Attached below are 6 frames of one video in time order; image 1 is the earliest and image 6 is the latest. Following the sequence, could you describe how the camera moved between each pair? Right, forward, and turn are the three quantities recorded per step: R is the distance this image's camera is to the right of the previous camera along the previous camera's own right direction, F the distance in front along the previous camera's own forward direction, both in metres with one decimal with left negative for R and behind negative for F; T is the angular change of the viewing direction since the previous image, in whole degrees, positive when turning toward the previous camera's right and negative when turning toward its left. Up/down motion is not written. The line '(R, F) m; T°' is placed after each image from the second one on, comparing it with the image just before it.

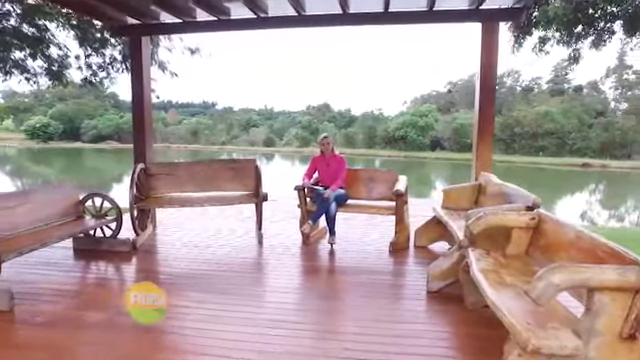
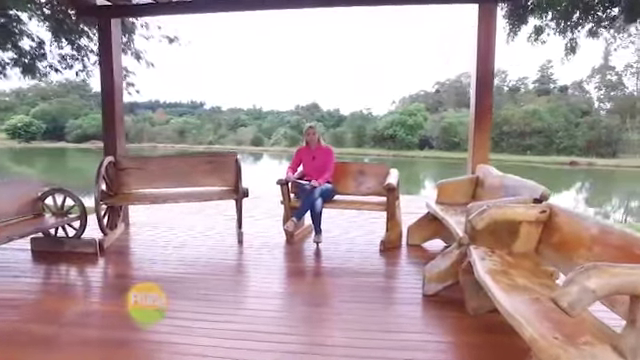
(0.0, +0.3) m; +2°
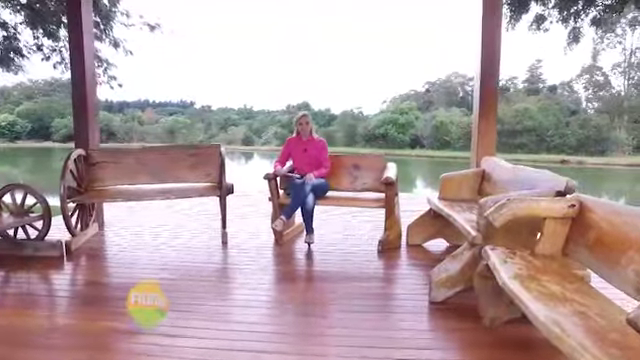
(0.0, +0.4) m; +1°
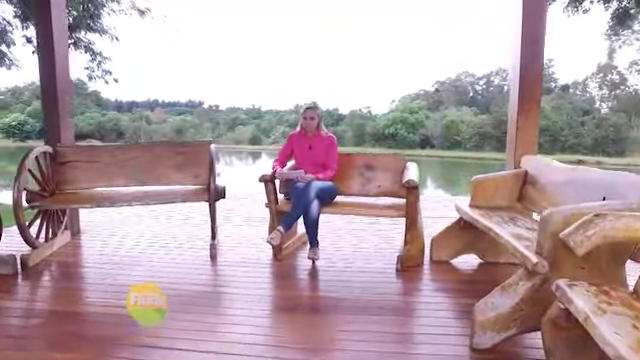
(0.0, +0.6) m; -1°
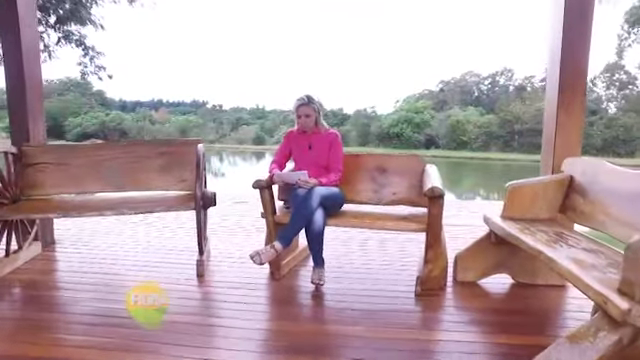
(0.0, +0.5) m; -1°
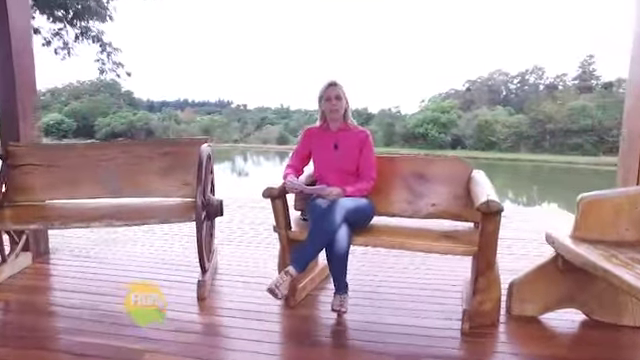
(0.0, +0.5) m; -3°
